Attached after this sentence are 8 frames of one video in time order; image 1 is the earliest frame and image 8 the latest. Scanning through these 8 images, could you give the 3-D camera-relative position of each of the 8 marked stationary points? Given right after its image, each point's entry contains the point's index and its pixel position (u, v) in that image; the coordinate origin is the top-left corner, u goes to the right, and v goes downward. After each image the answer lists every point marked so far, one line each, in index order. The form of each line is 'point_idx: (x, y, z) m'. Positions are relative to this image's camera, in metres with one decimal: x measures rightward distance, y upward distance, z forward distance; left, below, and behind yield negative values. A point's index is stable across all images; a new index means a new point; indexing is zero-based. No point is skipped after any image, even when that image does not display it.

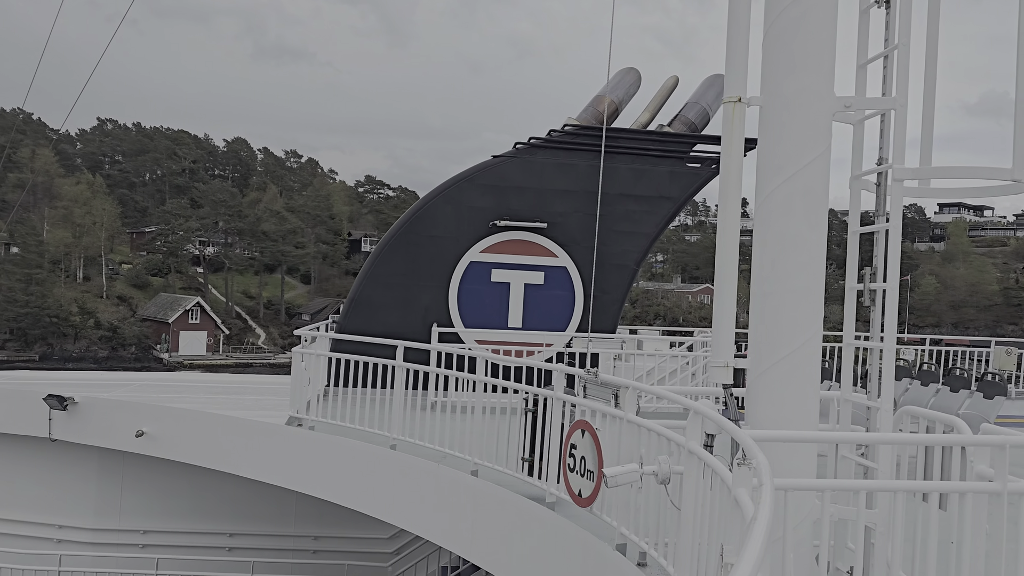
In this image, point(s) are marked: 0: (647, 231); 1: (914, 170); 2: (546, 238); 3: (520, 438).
0: (+1.6, +0.7, +10.1) m
1: (+1.5, +0.5, +3.2) m
2: (+0.4, +0.6, +9.9) m
3: (0.0, -0.9, +5.2) m
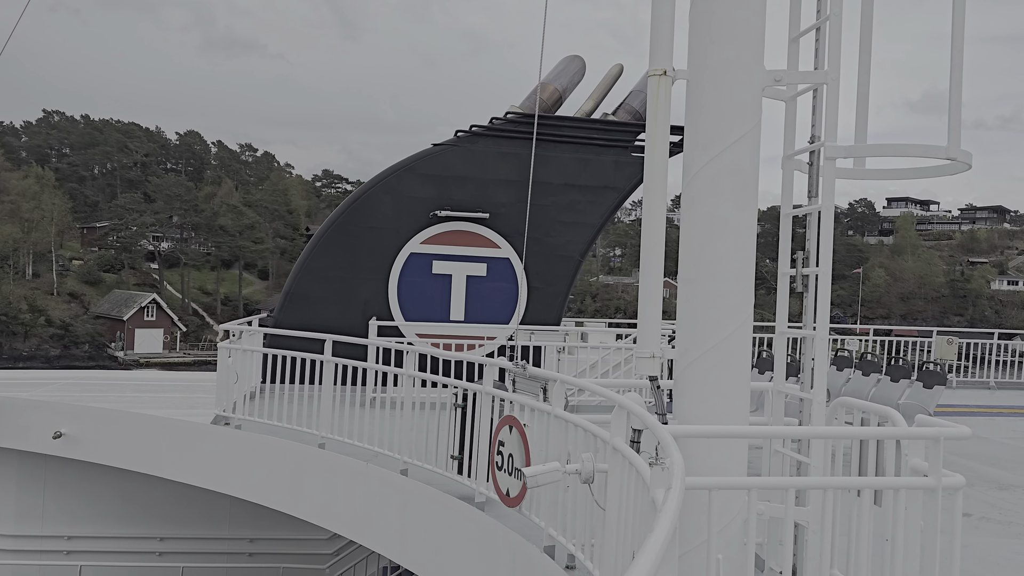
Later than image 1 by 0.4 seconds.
0: (+0.9, +0.8, +9.9) m
1: (+1.2, +0.5, +3.1) m
2: (-0.3, +0.7, +9.6) m
3: (-0.4, -0.9, +4.9) m
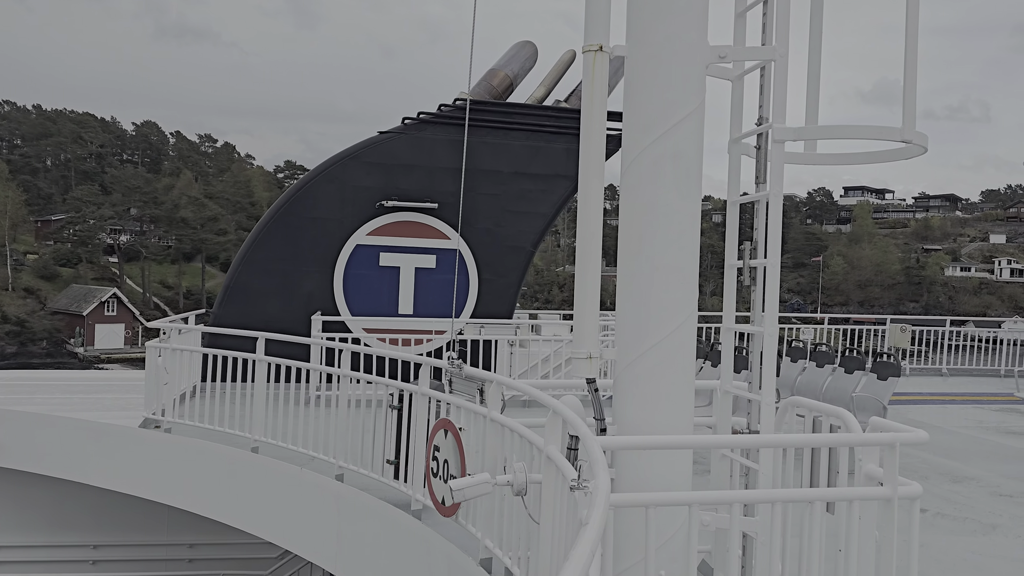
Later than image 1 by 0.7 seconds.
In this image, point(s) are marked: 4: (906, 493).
0: (+0.4, +0.9, +9.7) m
1: (+1.0, +0.5, +2.8) m
2: (-0.8, +0.8, +9.3) m
3: (-0.7, -0.8, +4.6) m
4: (+1.1, -0.6, +2.5) m
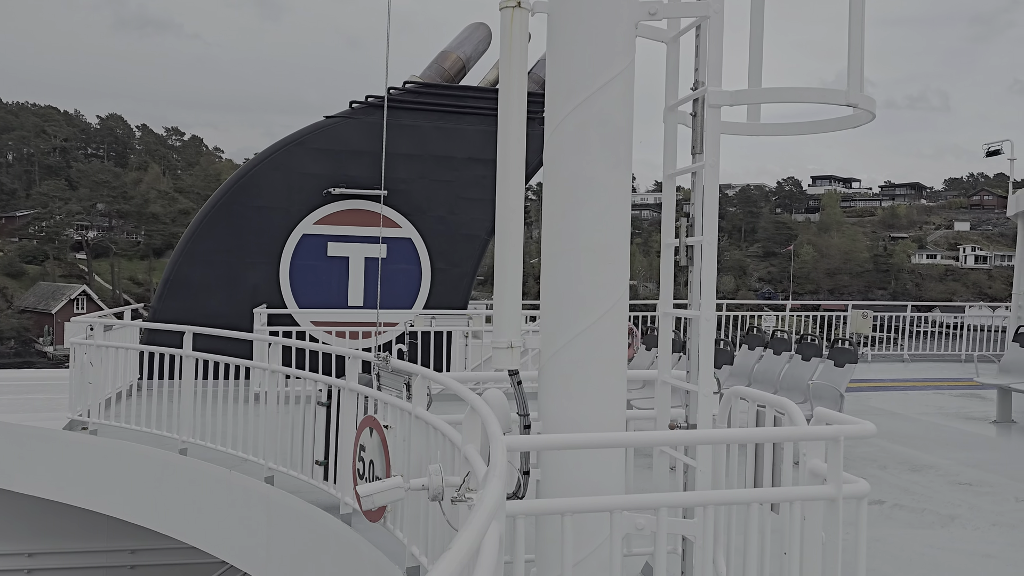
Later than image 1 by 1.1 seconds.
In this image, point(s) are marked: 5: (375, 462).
0: (-0.2, +1.0, +9.4) m
1: (+0.7, +0.6, +2.6) m
2: (-1.3, +0.9, +9.0) m
3: (-1.0, -0.8, +4.3) m
4: (+0.9, -0.5, +2.2) m
5: (-0.6, -0.7, +3.5) m
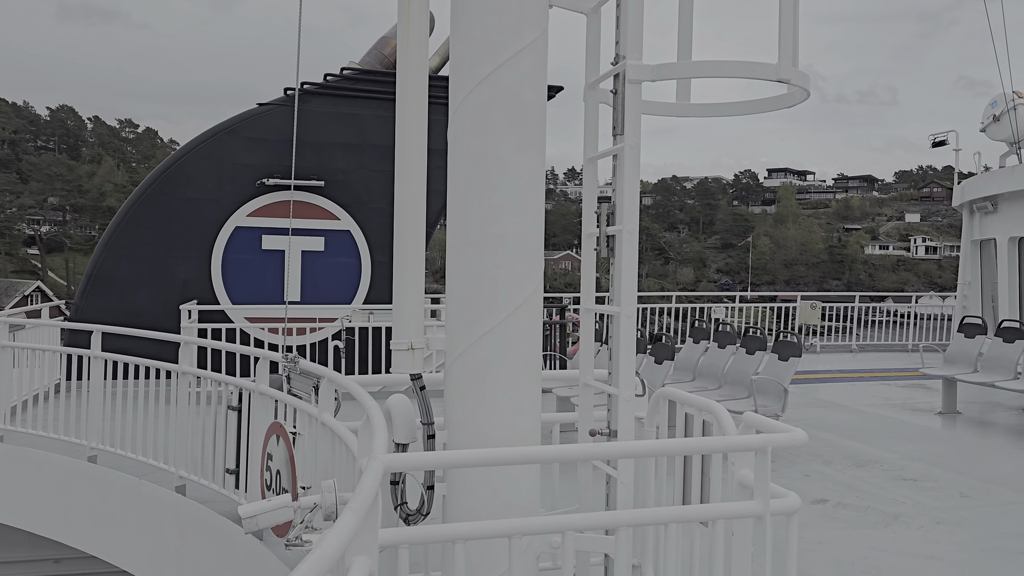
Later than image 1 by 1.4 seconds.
0: (-0.8, +1.1, +9.1) m
1: (+0.4, +0.6, +2.4) m
2: (-1.9, +0.9, +8.7) m
3: (-1.4, -0.8, +4.0) m
4: (+0.6, -0.5, +2.0) m
5: (-0.9, -0.7, +3.2) m
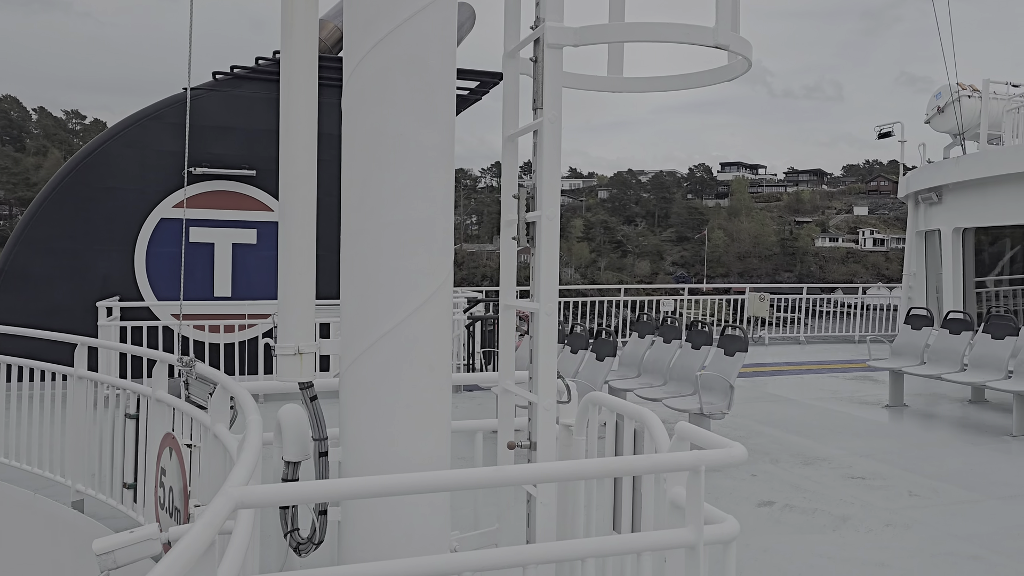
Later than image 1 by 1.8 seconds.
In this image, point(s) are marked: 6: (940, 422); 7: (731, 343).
0: (-1.4, +1.1, +8.7) m
1: (+0.2, +0.6, +2.1) m
2: (-2.5, +1.0, +8.3) m
3: (-1.7, -0.7, +3.7) m
4: (+0.4, -0.5, +1.8) m
5: (-1.2, -0.7, +2.9) m
6: (+3.4, -1.1, +6.7) m
7: (+1.4, -0.3, +5.3) m
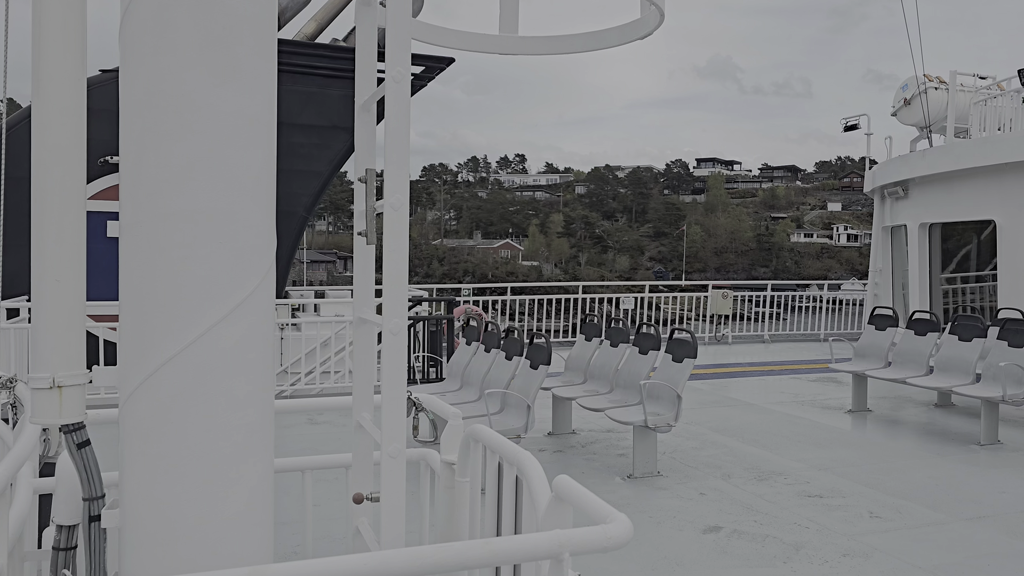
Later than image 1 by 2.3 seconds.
0: (-1.9, +1.2, +8.2) m
1: (-0.1, +0.6, +1.6) m
2: (-3.0, +1.0, +7.7) m
3: (-2.1, -0.7, +3.1) m
4: (+0.1, -0.5, +1.3) m
5: (-1.5, -0.7, +2.4) m
6: (+3.0, -1.1, +6.3) m
7: (+1.0, -0.3, +4.9) m
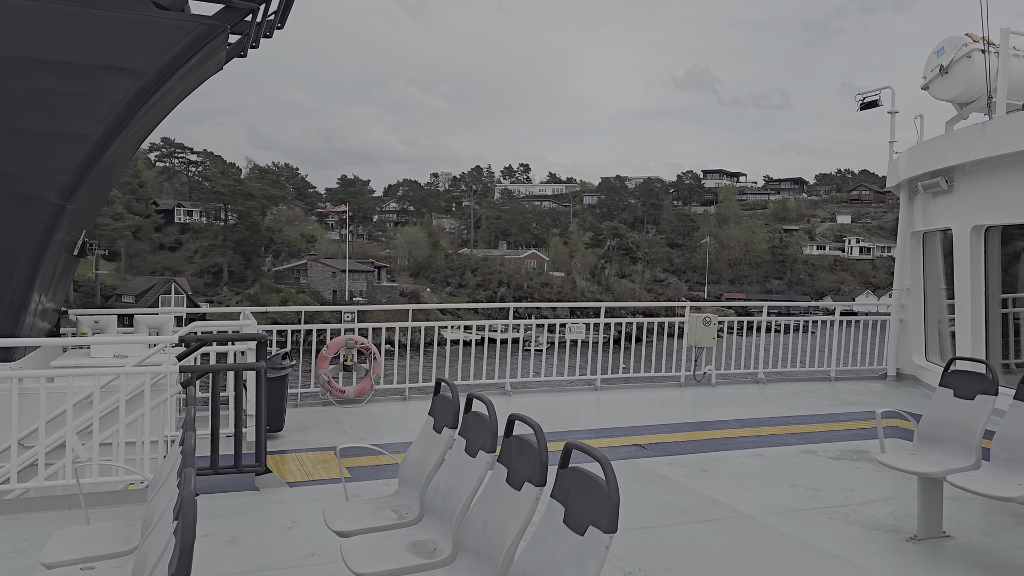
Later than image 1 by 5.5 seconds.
0: (-2.7, +1.0, +5.3) m
1: (-0.9, +0.5, -1.2) m
2: (-3.8, +0.8, +4.8) m
3: (-2.8, -0.8, +0.2) m
4: (-0.6, -0.6, -1.6) m
5: (-2.3, -0.8, -0.5) m
6: (+2.1, -1.2, +3.5) m
7: (+0.2, -0.5, +2.1) m
